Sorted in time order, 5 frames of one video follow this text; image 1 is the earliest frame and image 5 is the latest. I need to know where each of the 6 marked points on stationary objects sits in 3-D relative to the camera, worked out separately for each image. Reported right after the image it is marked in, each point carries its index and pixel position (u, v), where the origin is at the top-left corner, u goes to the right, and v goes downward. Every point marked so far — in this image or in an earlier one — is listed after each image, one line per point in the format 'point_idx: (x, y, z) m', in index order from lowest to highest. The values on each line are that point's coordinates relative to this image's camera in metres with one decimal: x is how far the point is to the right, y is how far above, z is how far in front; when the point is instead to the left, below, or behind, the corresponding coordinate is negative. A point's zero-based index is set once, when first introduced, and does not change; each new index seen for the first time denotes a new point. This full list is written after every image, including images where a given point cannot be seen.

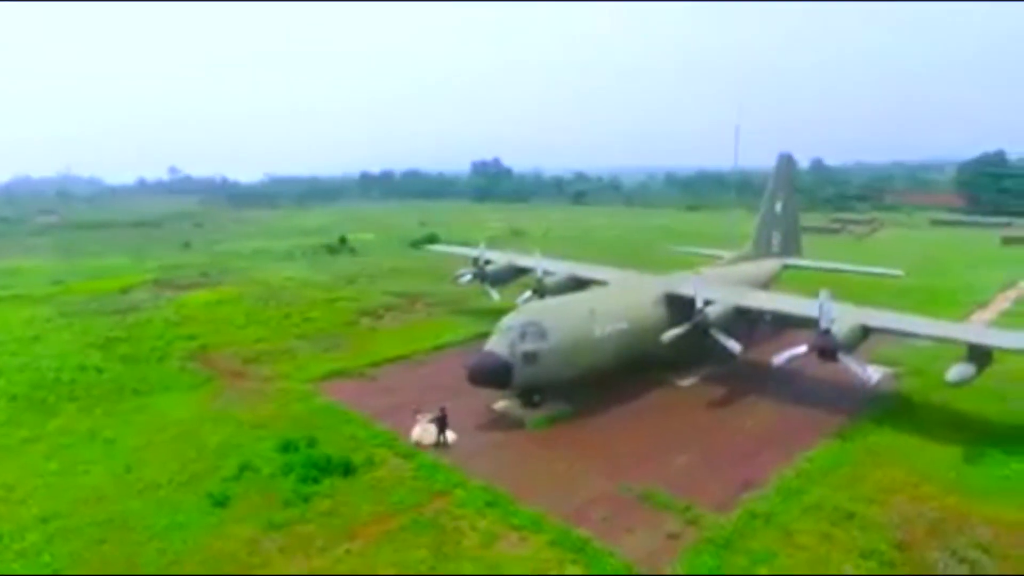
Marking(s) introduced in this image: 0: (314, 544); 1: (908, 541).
0: (-5.7, -7.5, +18.1) m
1: (+11.7, -7.5, +18.3) m
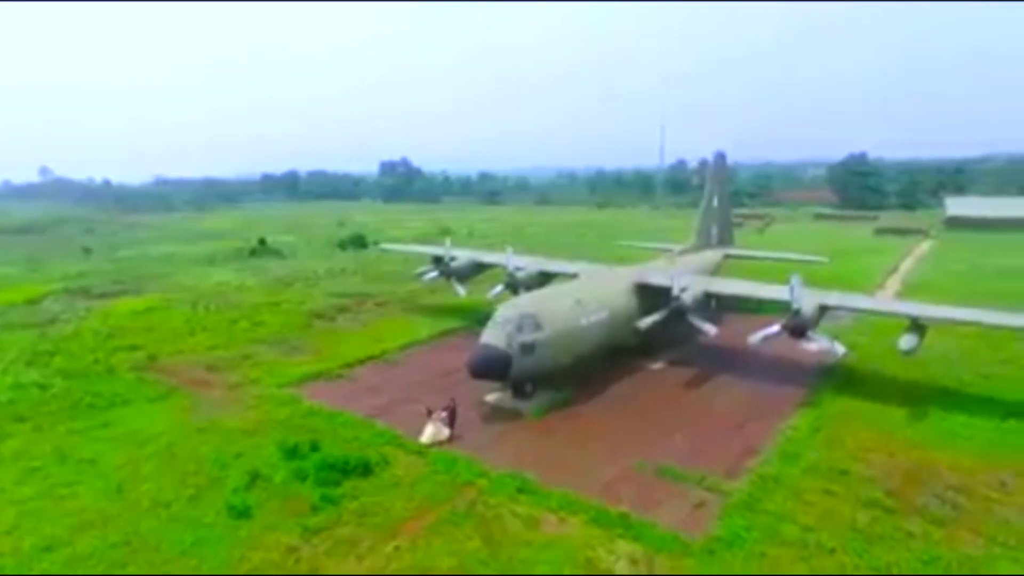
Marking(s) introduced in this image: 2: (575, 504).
0: (-4.3, -7.3, +17.7) m
1: (+12.9, -6.8, +20.8) m
2: (+2.0, -6.9, +19.9) m
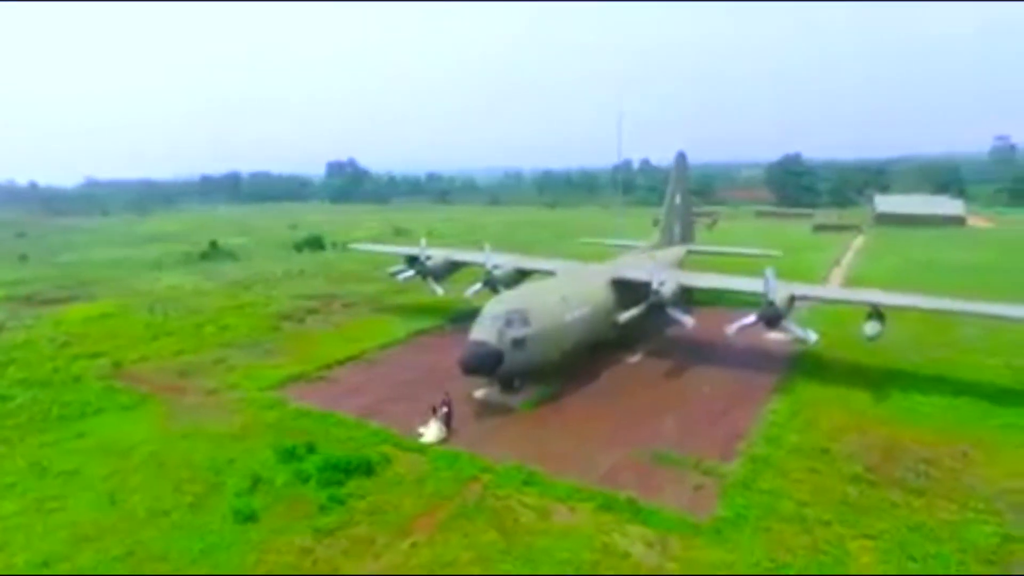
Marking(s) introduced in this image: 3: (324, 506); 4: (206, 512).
0: (-3.8, -7.2, +17.6) m
1: (+13.0, -6.4, +22.3) m
2: (+2.3, -6.7, +20.4) m
3: (-5.8, -6.7, +19.2) m
4: (-9.2, -6.8, +18.7) m
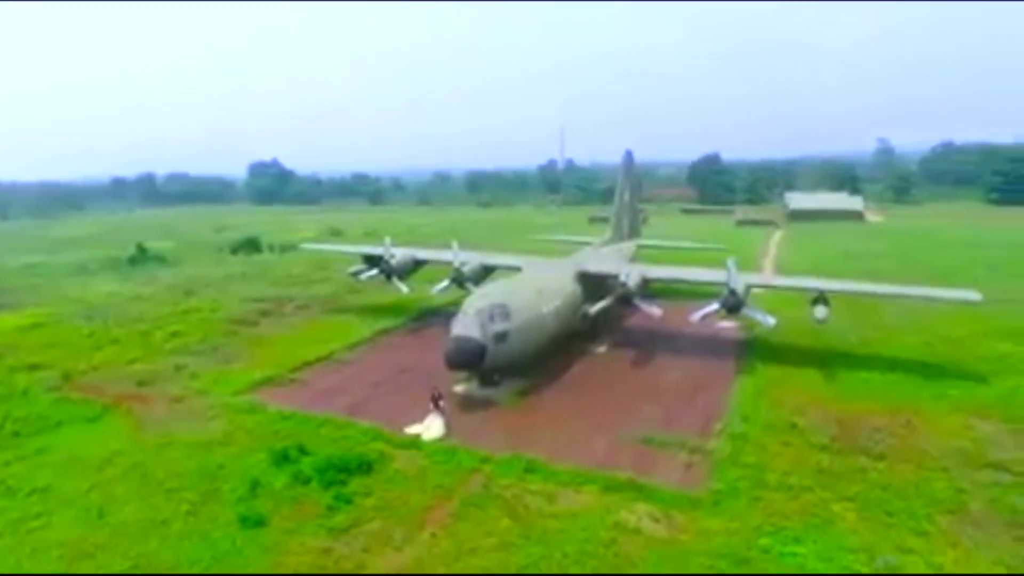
0: (-3.3, -7.0, +17.6) m
1: (+12.8, -5.8, +24.3) m
2: (+2.4, -6.3, +21.1) m
3: (-5.4, -6.6, +18.9) m
4: (-8.8, -6.7, +18.1) m
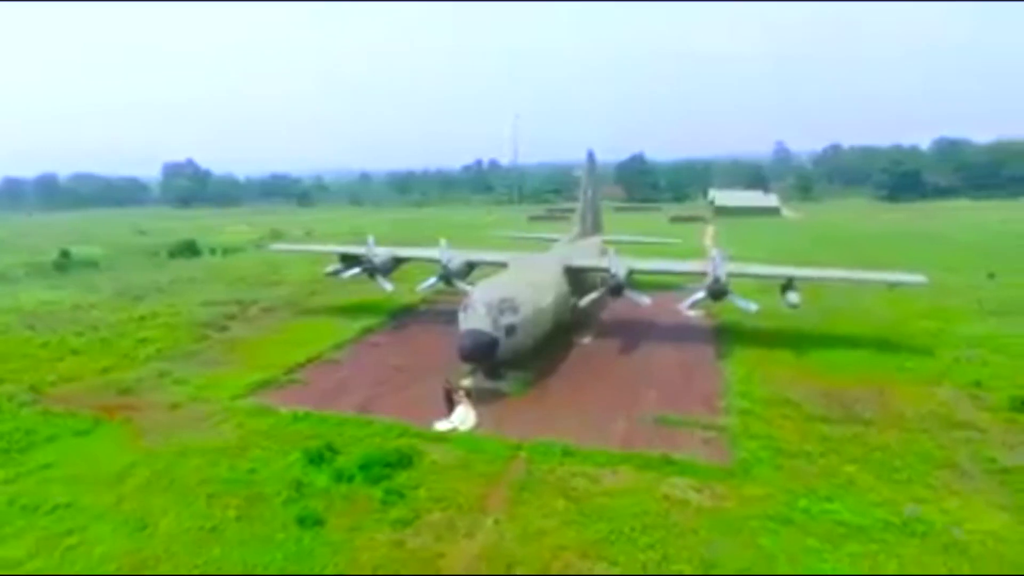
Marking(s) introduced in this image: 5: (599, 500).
0: (-1.5, -6.7, +17.8) m
1: (+13.5, -5.1, +26.6) m
2: (+3.6, -5.9, +22.0) m
3: (-3.8, -6.4, +18.8) m
4: (-7.0, -6.6, +17.5) m
5: (+2.6, -6.5, +19.2) m
